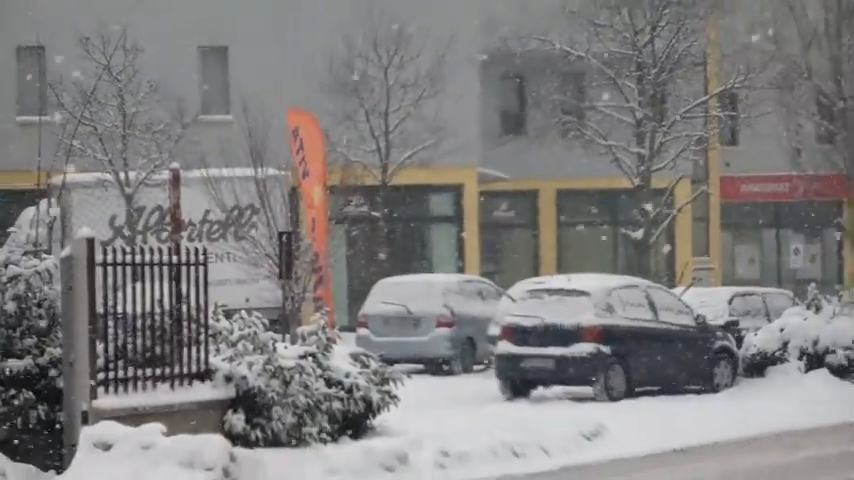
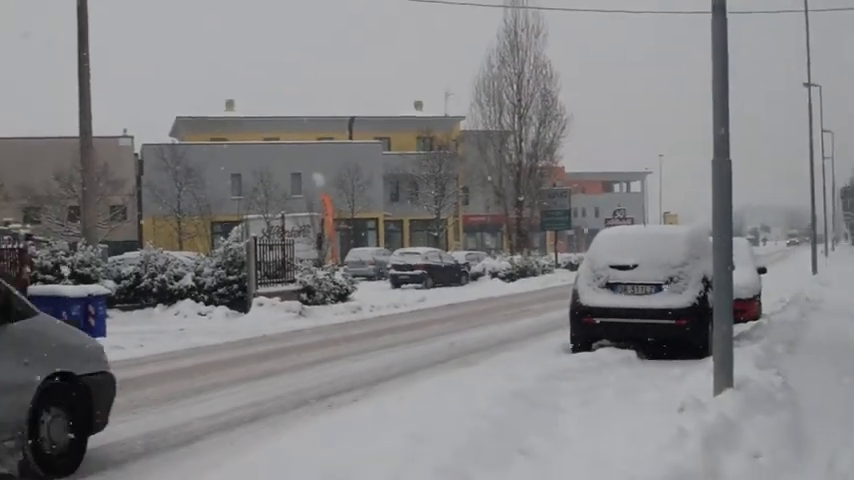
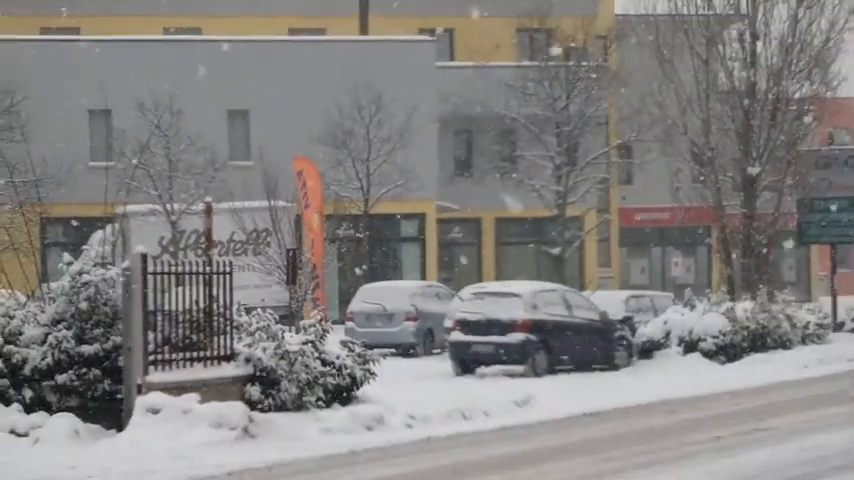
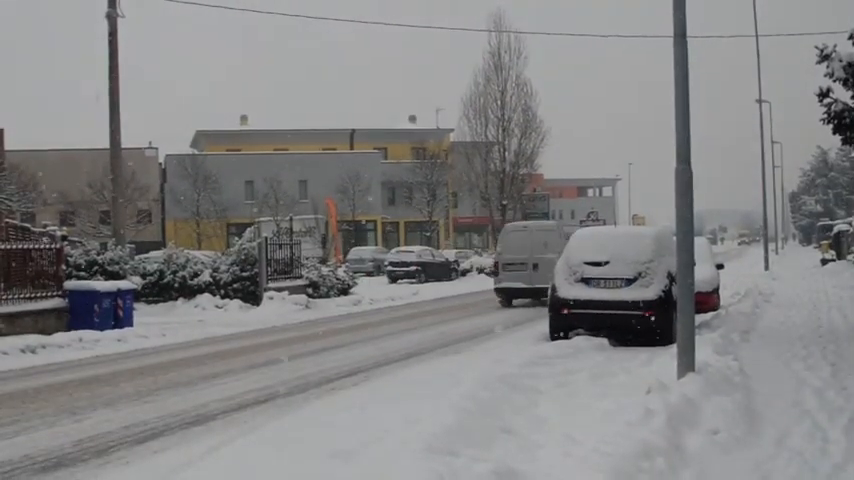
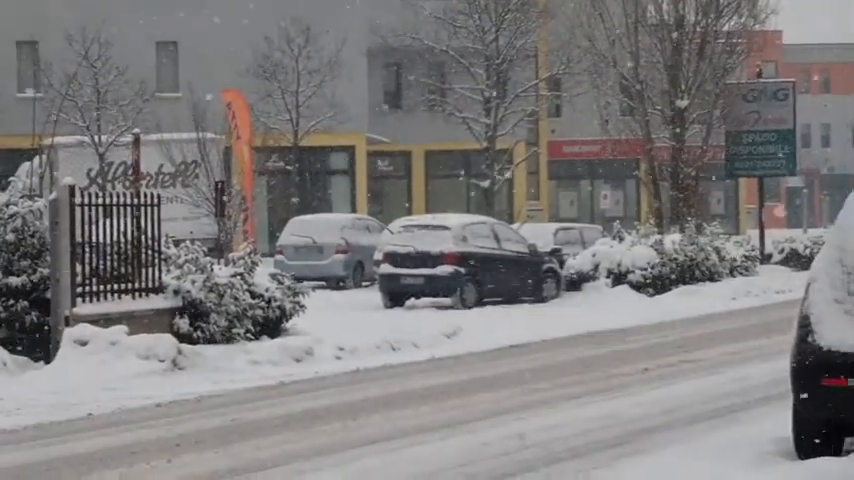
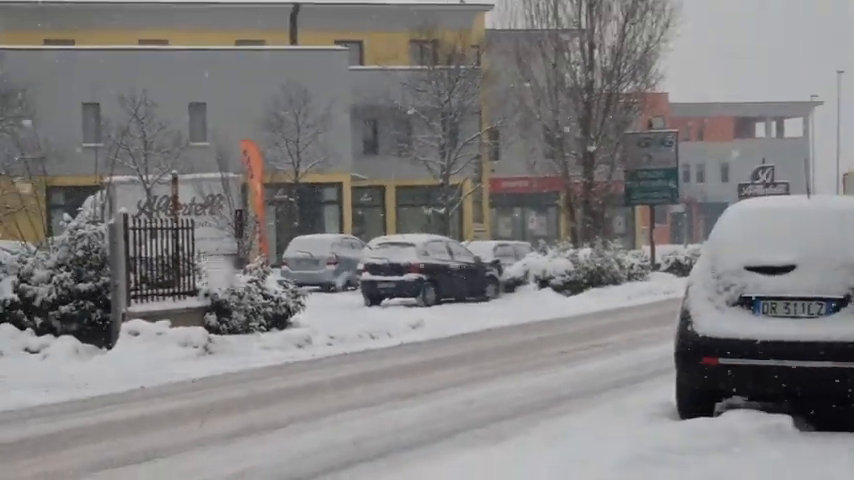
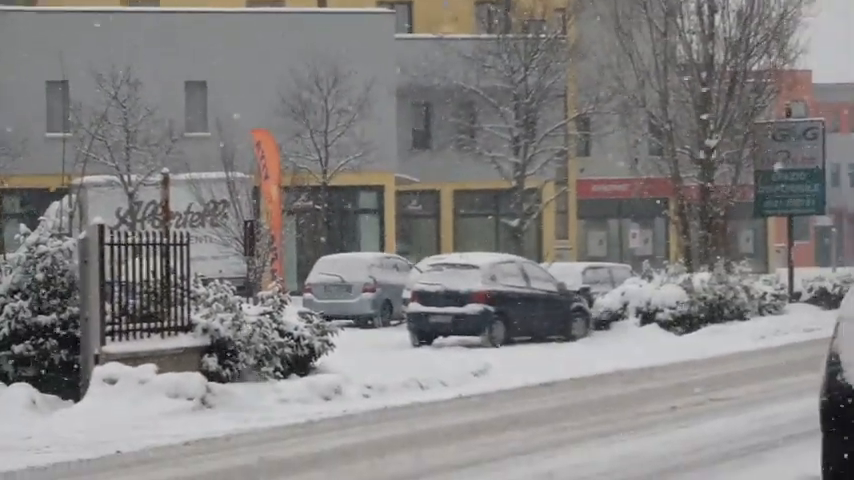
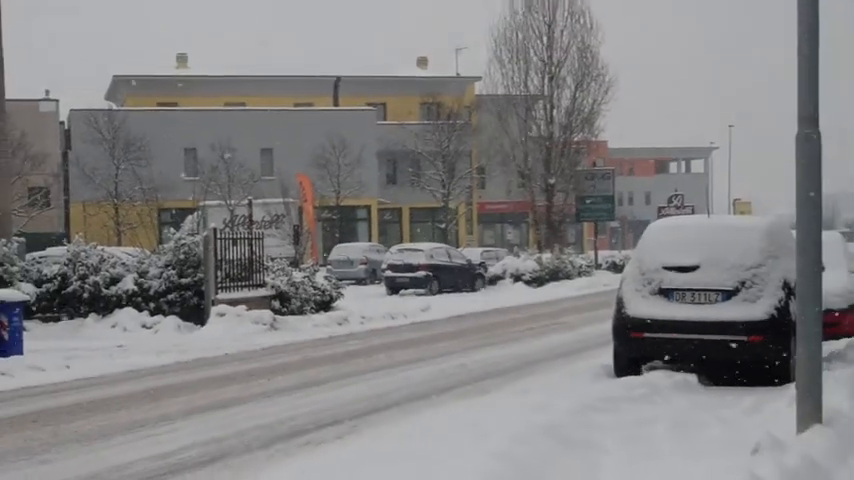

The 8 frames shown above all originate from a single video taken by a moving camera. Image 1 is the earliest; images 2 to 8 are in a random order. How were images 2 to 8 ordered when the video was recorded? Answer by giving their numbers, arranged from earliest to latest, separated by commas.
3, 7, 5, 6, 8, 2, 4
